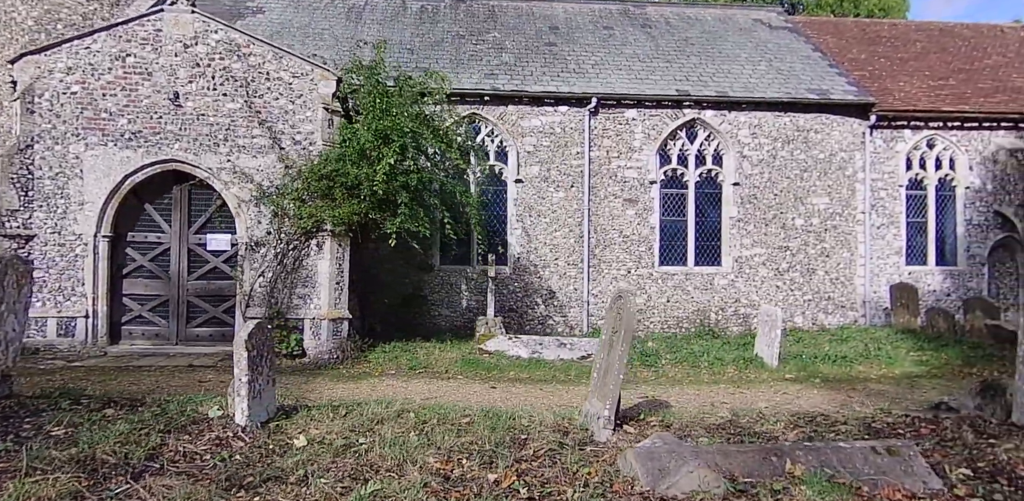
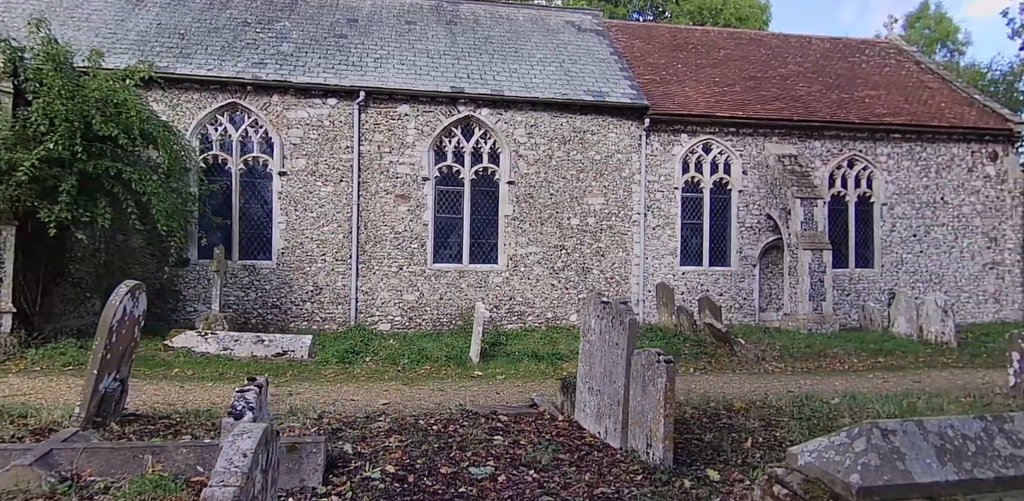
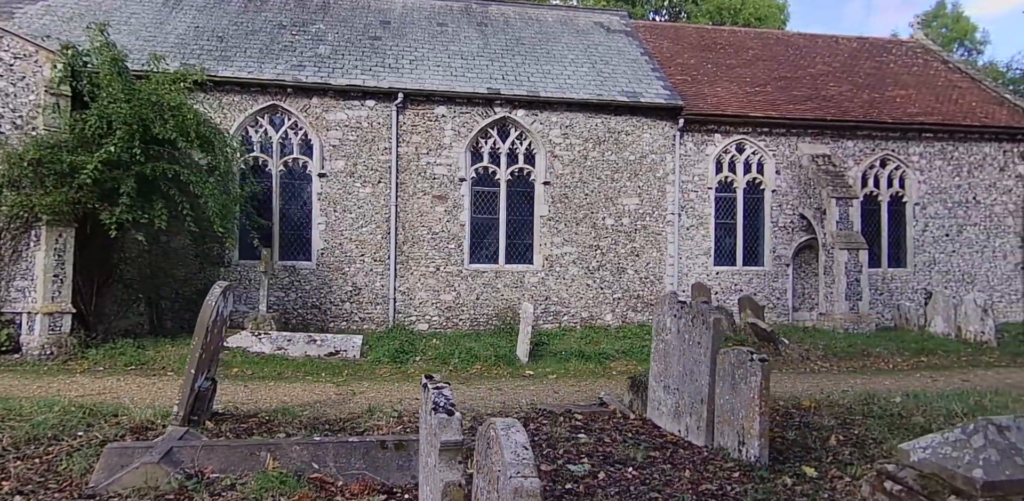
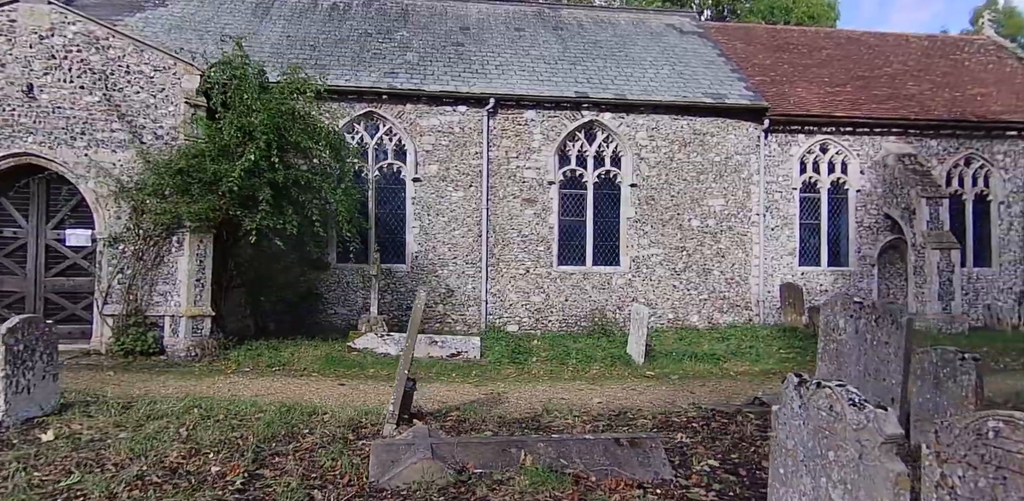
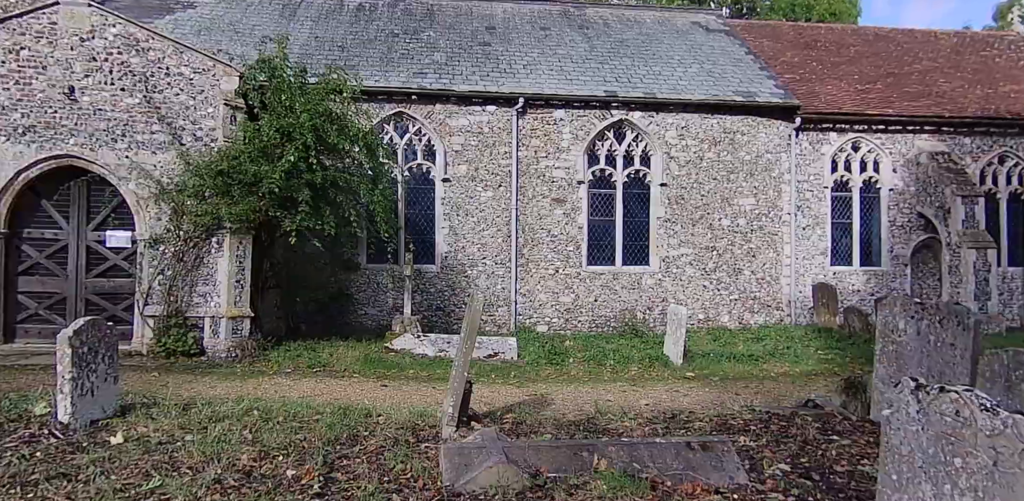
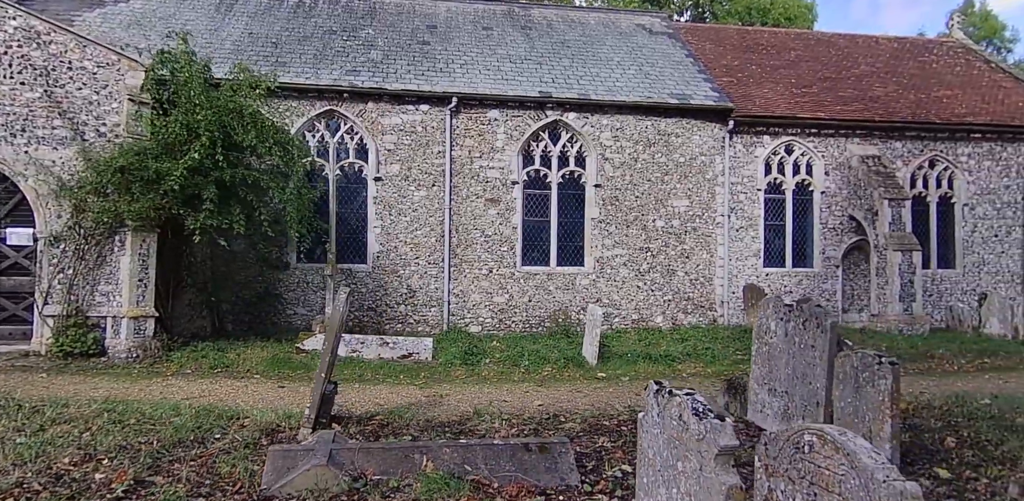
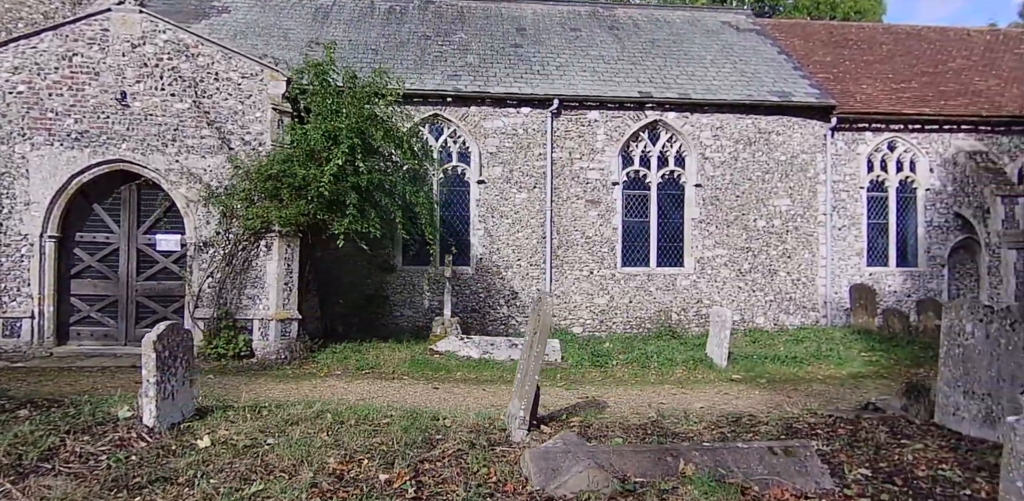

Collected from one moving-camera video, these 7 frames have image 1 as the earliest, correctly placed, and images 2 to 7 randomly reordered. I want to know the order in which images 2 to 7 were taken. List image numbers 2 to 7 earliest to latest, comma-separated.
7, 5, 4, 6, 3, 2
